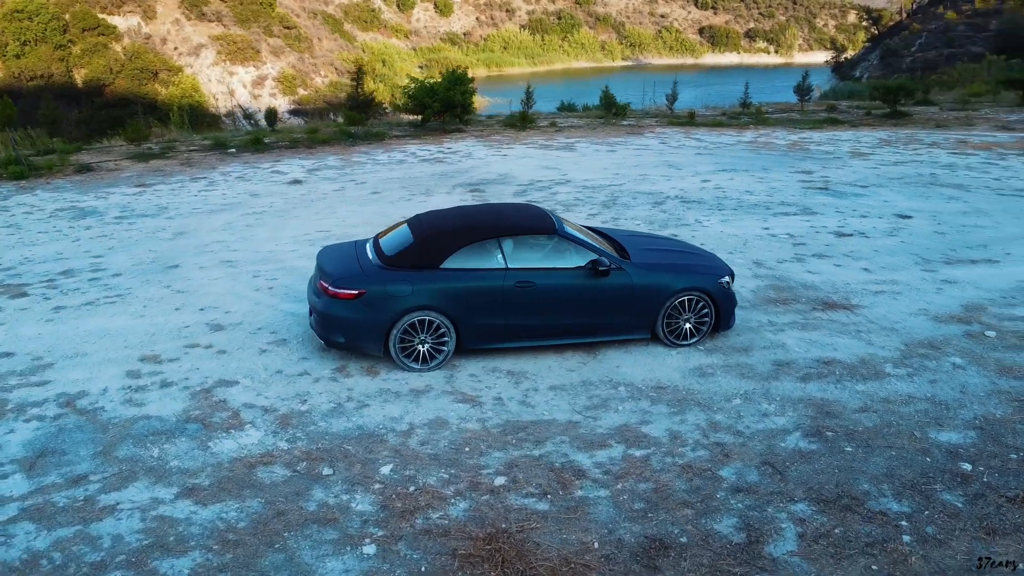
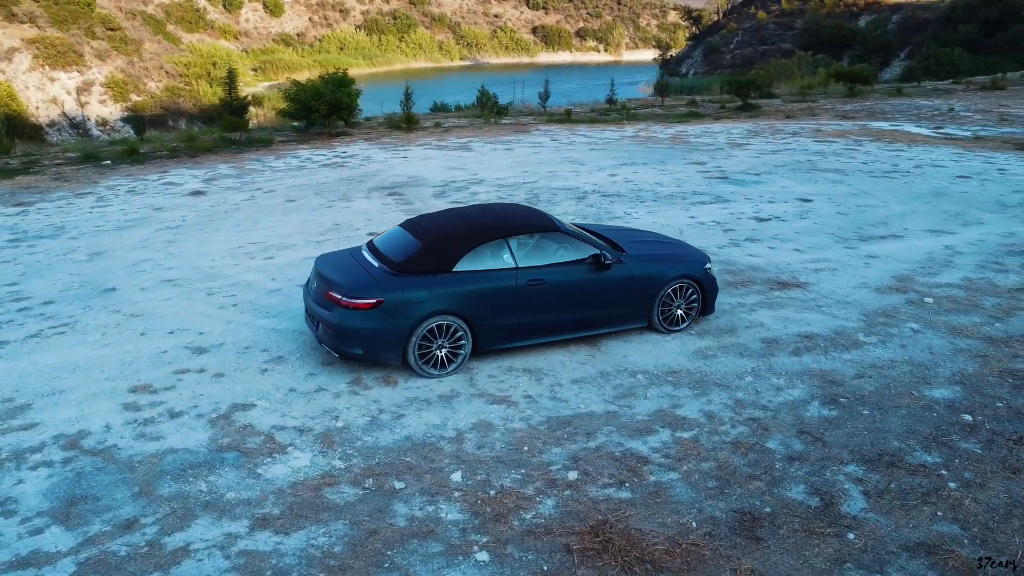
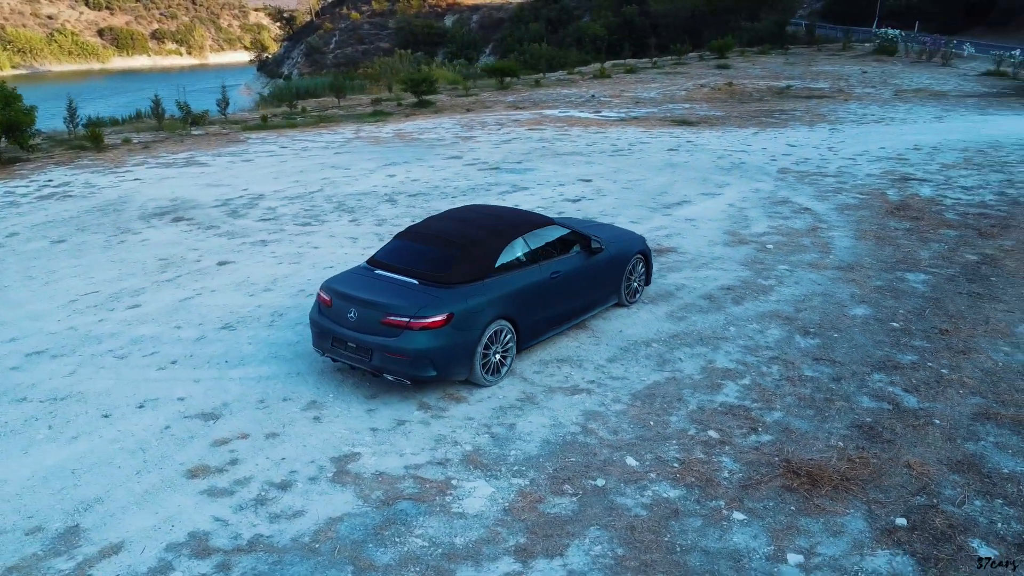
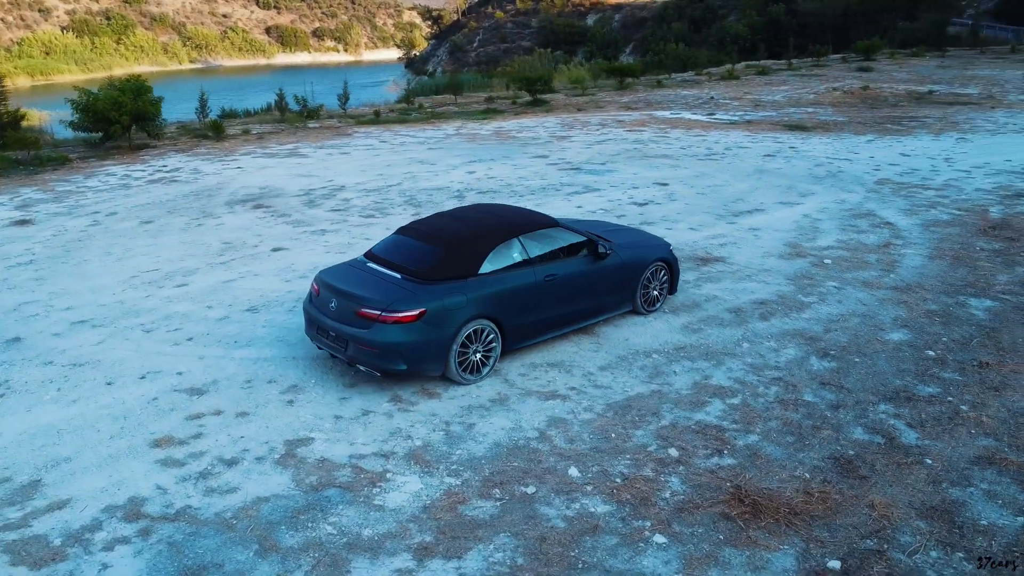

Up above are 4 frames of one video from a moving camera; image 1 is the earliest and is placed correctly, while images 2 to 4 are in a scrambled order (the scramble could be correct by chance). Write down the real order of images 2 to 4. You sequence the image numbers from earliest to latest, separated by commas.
2, 4, 3
